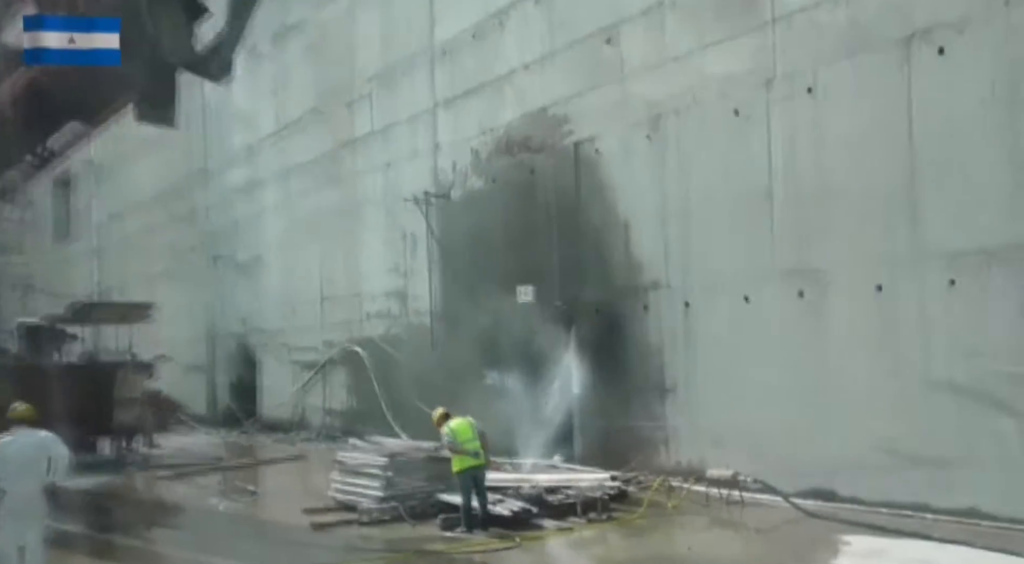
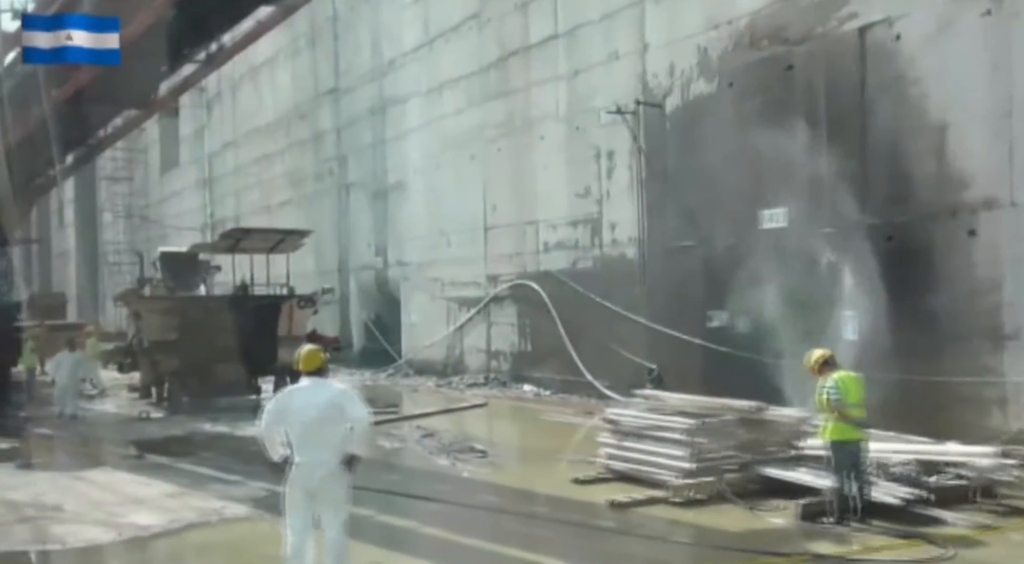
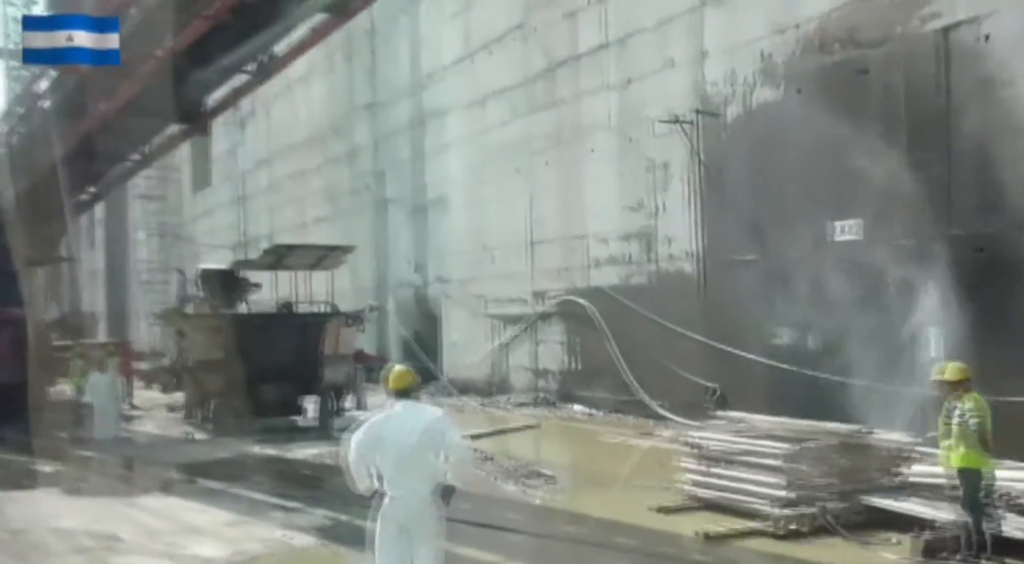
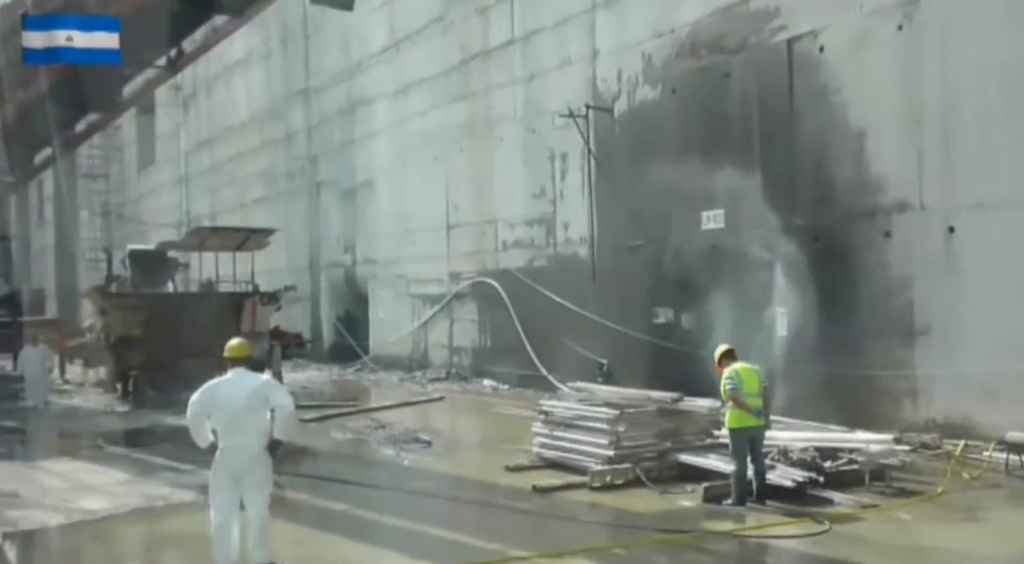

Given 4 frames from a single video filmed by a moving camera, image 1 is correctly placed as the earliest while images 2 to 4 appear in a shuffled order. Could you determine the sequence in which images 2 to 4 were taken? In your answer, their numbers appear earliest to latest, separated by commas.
4, 2, 3
